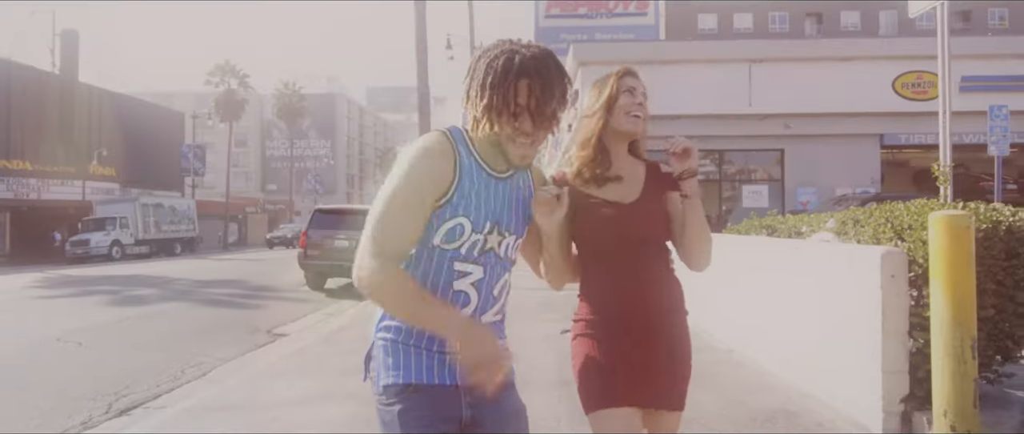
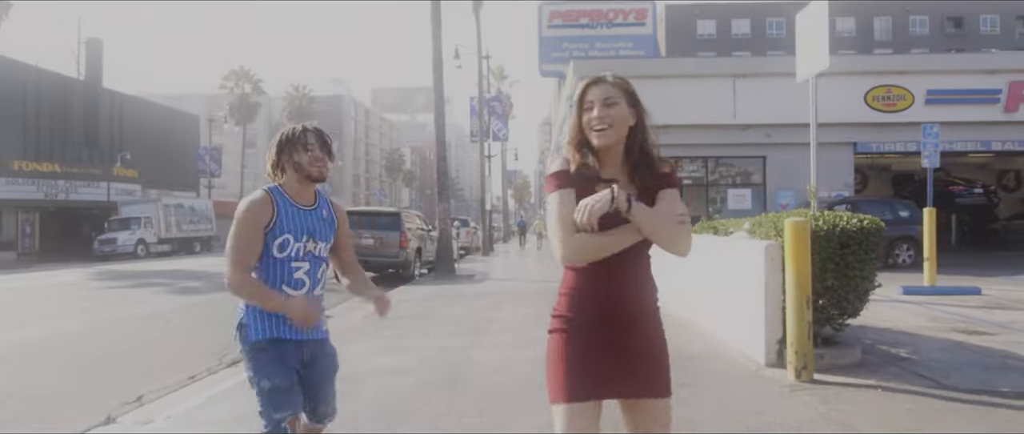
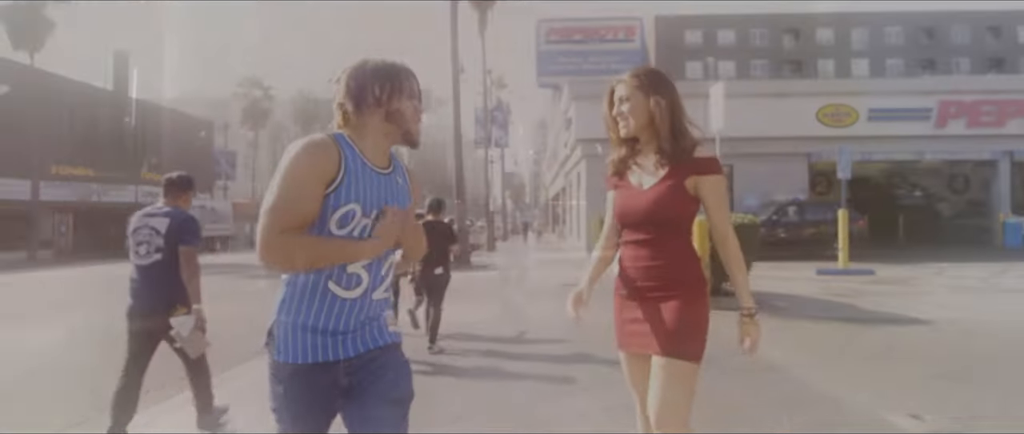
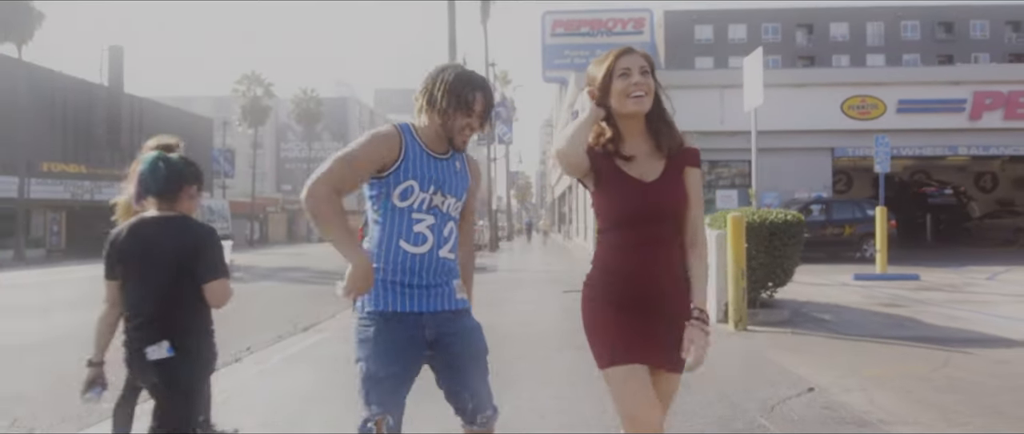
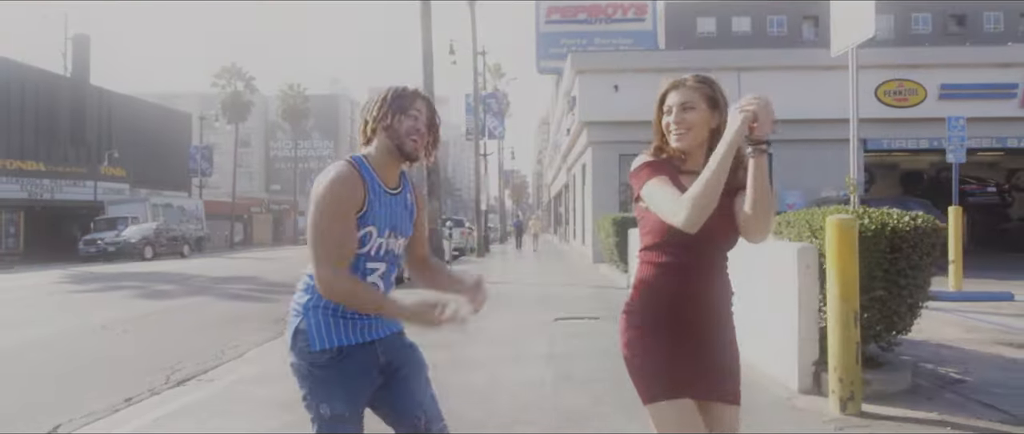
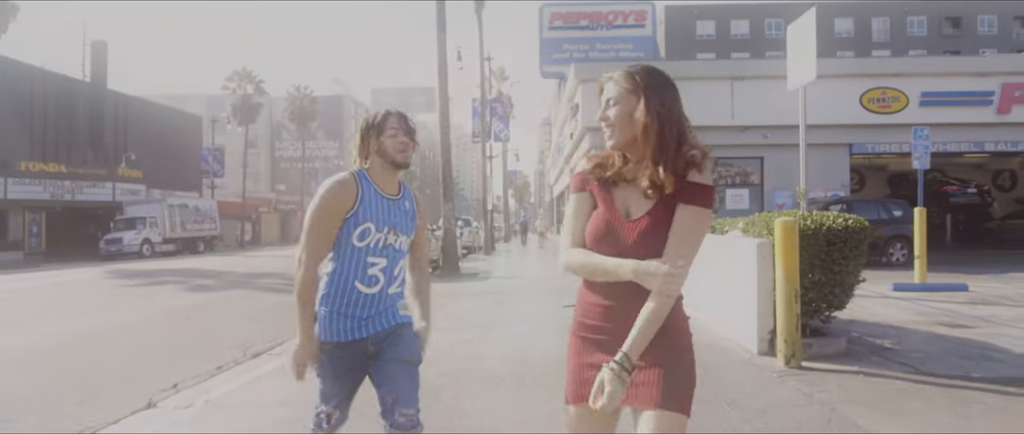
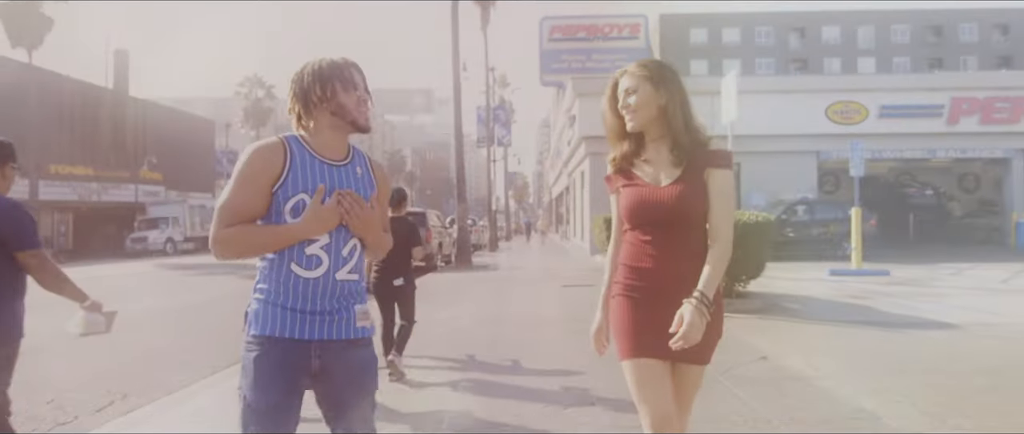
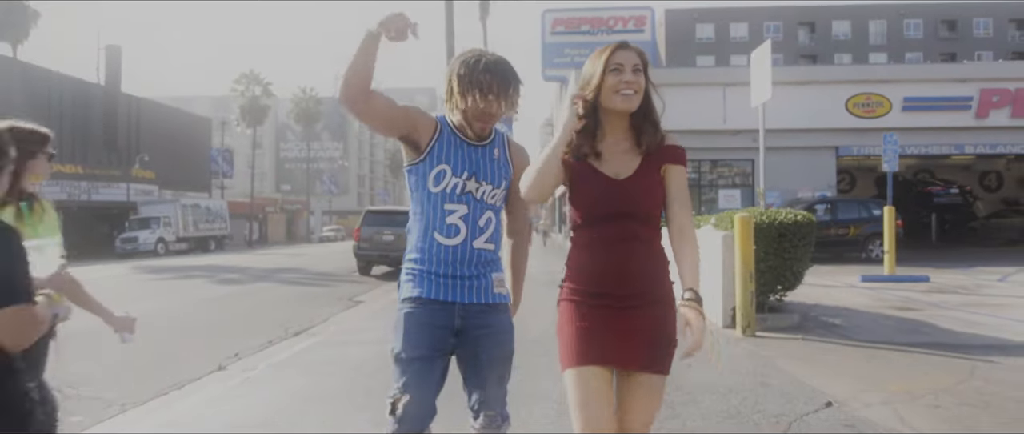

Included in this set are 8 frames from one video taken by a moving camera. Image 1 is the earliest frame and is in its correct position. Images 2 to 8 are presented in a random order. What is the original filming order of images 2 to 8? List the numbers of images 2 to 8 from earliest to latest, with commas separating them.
5, 2, 6, 8, 4, 7, 3
